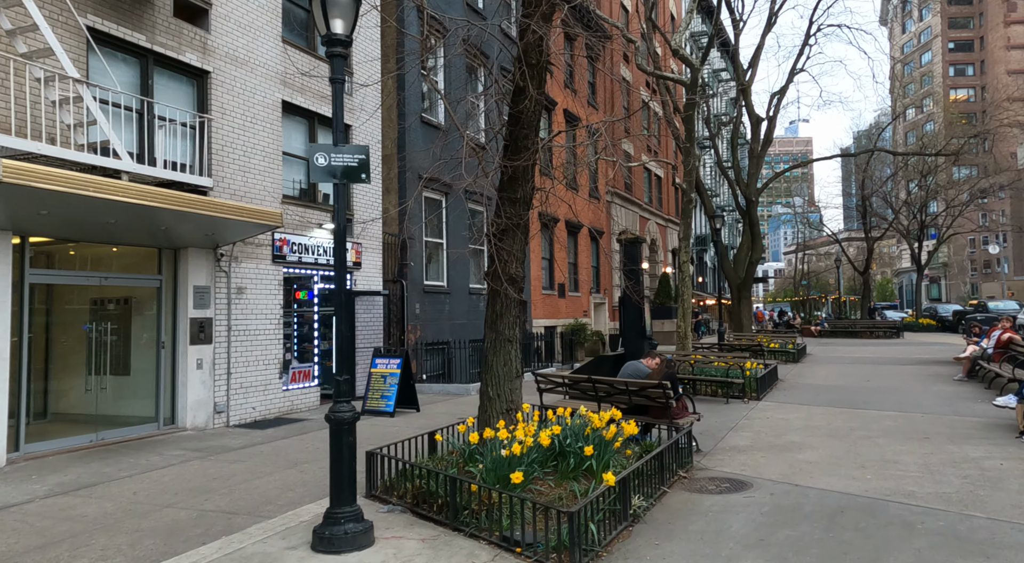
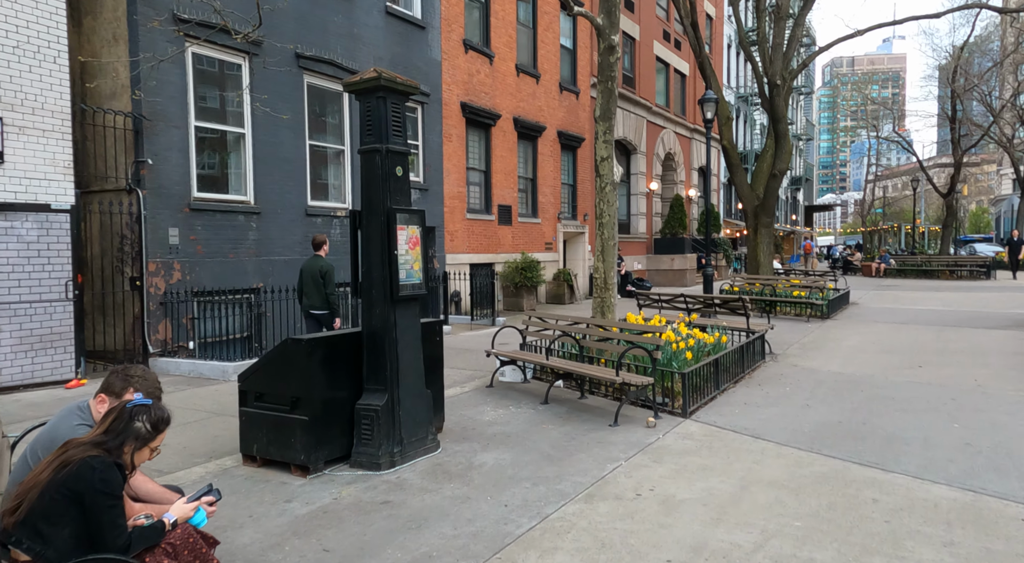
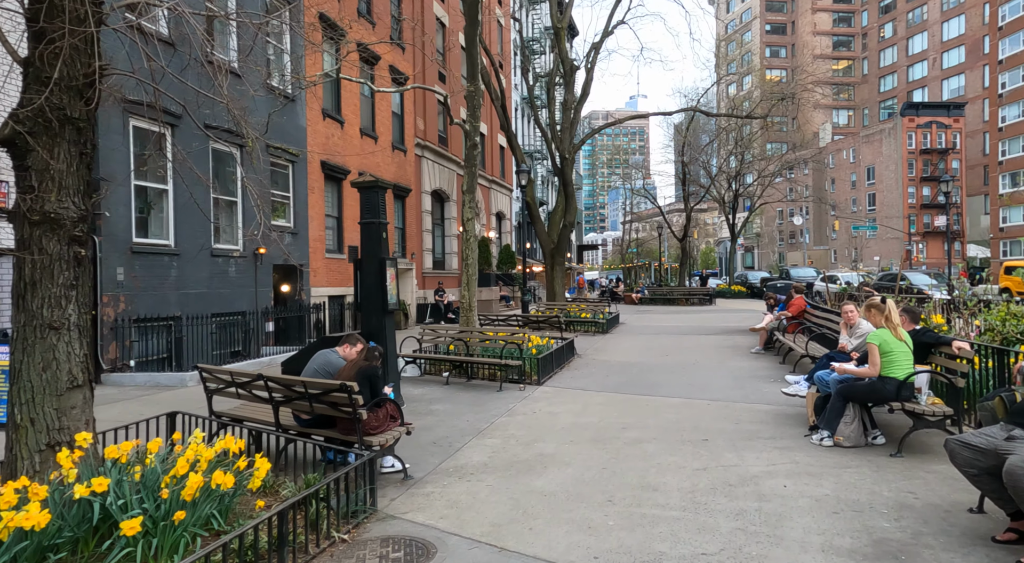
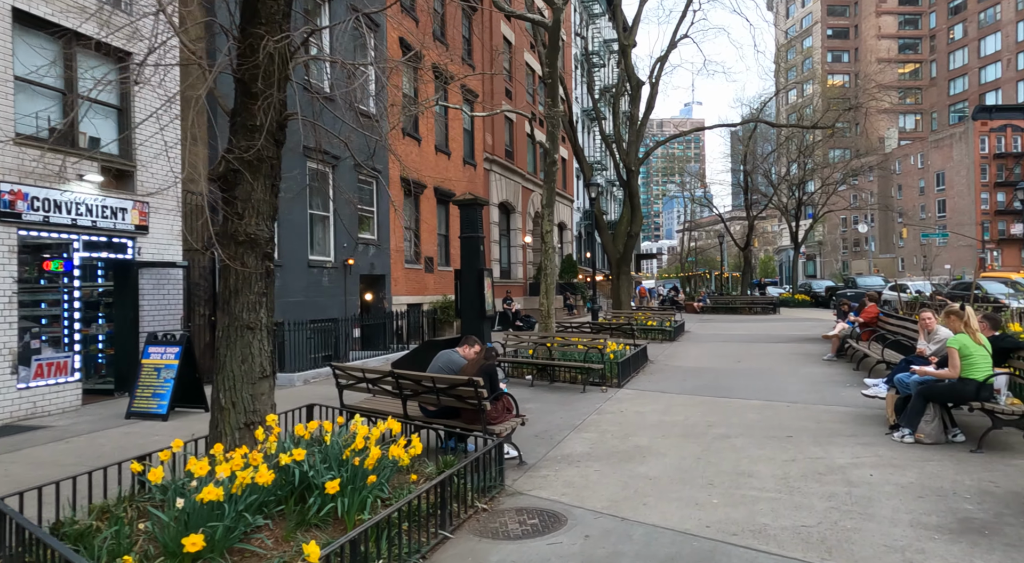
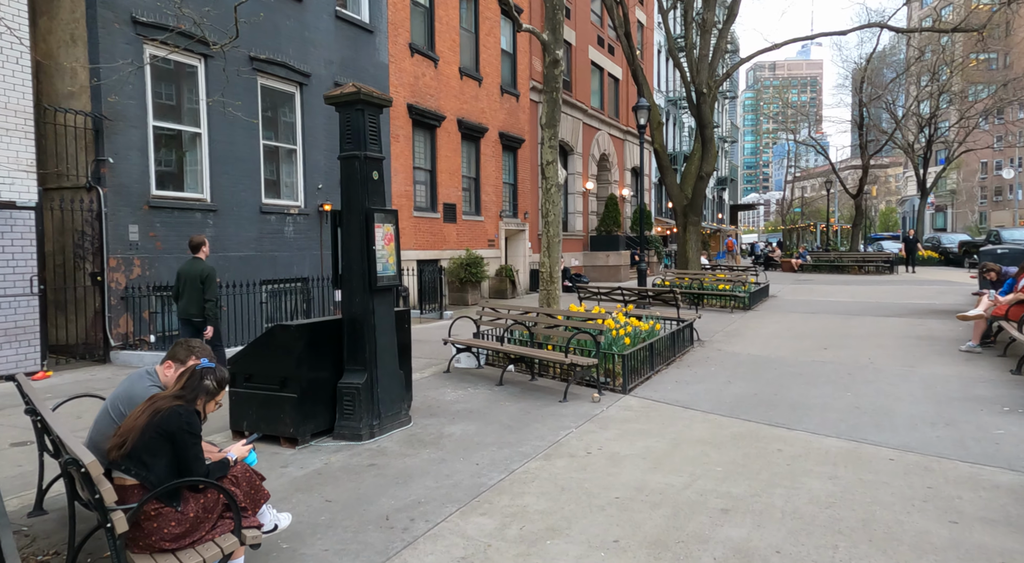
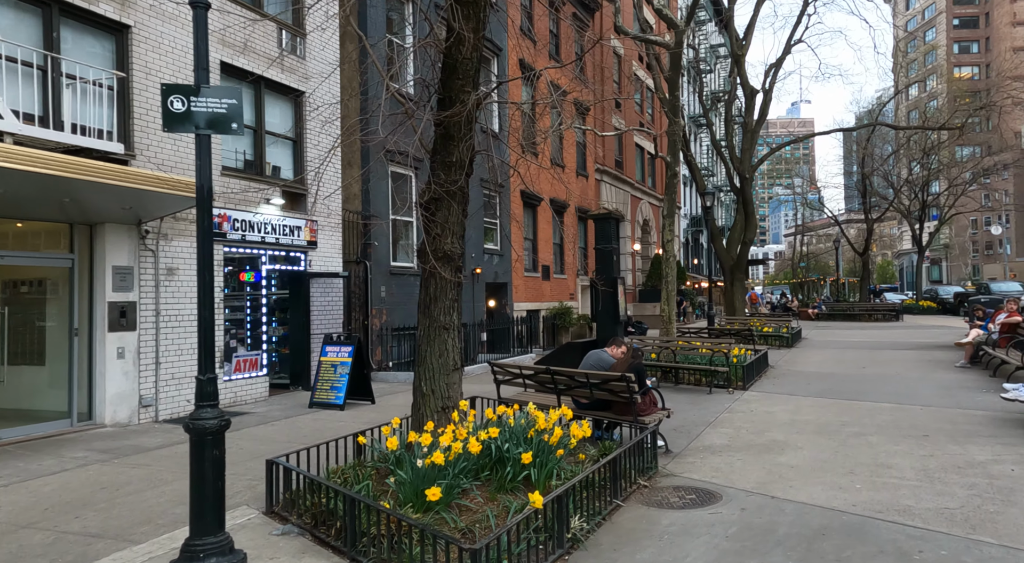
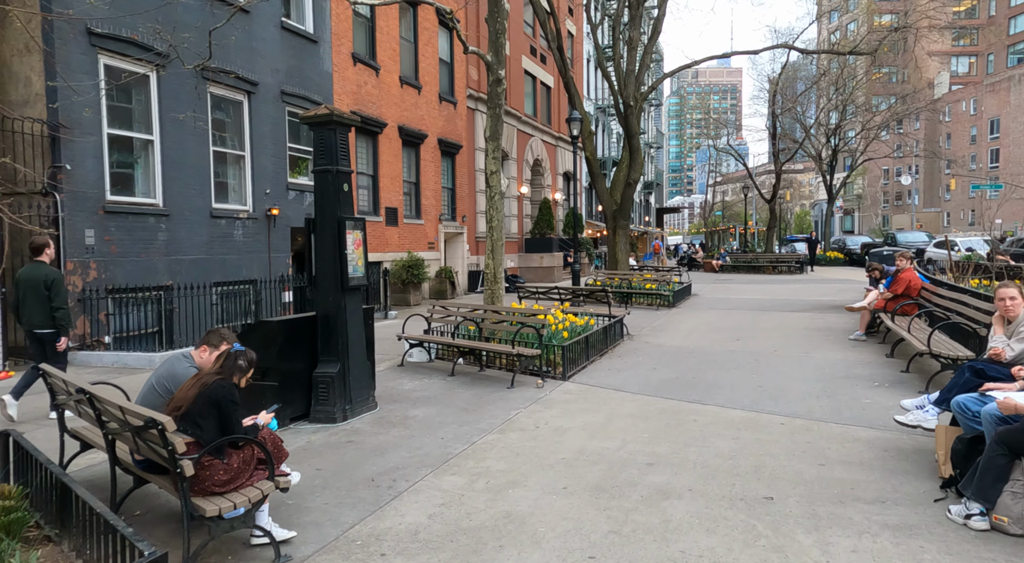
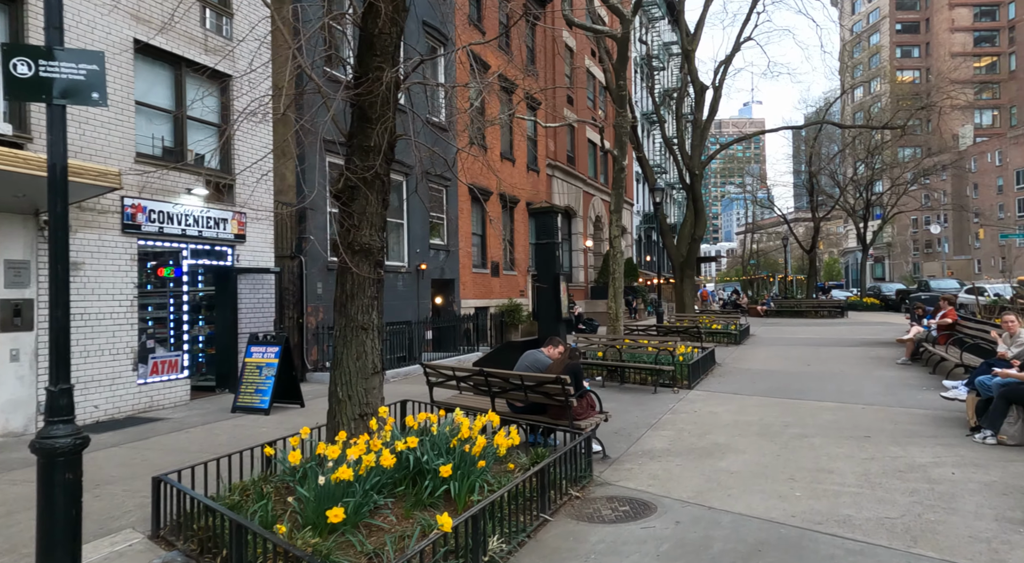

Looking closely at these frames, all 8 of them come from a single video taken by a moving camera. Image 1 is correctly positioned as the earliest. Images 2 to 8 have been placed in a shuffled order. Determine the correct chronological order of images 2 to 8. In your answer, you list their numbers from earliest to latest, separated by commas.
6, 8, 4, 3, 7, 5, 2
